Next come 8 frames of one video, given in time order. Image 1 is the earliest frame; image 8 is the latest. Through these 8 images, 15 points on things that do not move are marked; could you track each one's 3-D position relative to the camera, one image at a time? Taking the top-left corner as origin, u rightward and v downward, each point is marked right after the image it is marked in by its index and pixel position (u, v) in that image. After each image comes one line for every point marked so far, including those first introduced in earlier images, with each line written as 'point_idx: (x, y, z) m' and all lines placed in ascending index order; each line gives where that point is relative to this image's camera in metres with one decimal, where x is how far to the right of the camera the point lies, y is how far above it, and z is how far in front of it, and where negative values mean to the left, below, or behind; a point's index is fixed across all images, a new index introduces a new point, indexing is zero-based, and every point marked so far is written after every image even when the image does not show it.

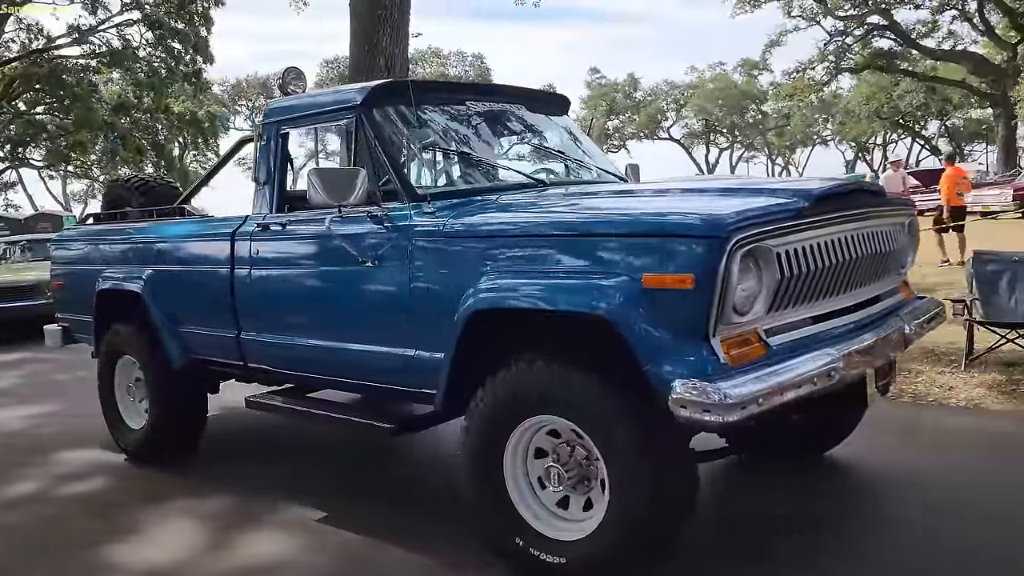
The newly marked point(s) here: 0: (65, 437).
0: (-3.8, -1.0, +6.7) m
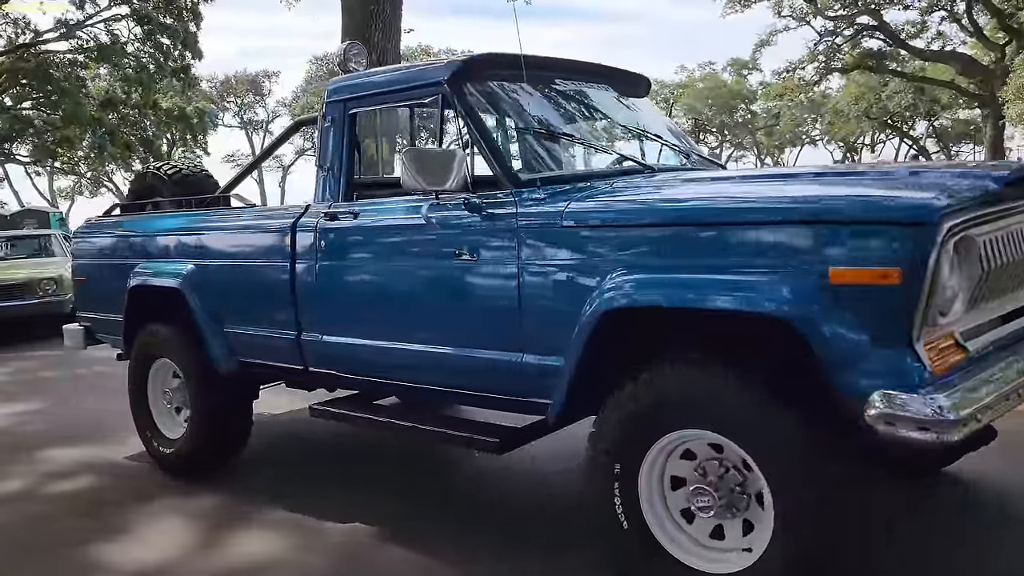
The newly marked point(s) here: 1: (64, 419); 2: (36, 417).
0: (-3.6, -1.0, +6.4) m
1: (-3.8, -0.9, +6.9) m
2: (-4.1, -1.0, +7.0) m
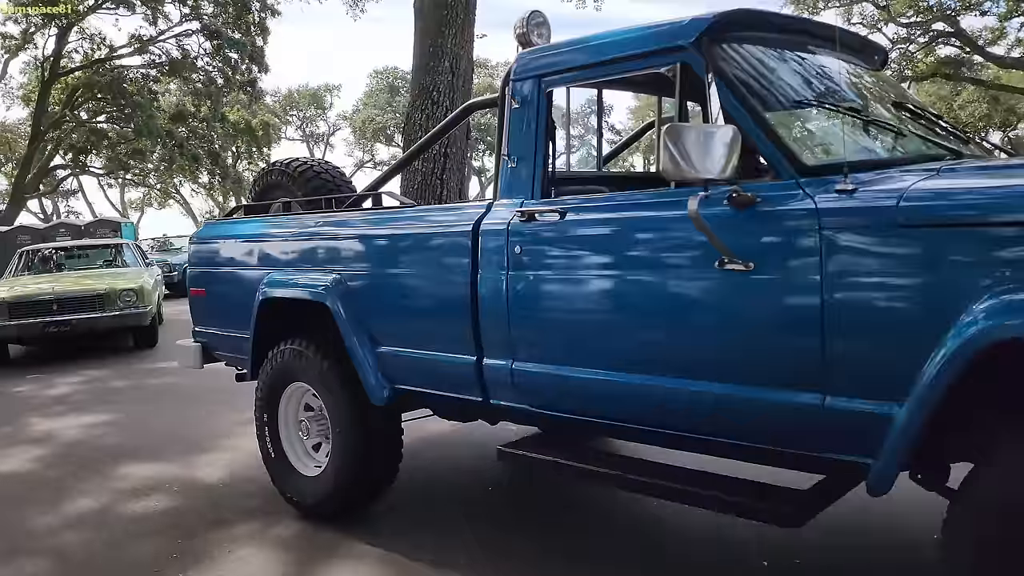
0: (-2.8, -1.1, +6.2) m
1: (-3.0, -1.0, +6.7) m
2: (-3.2, -1.0, +6.8) m
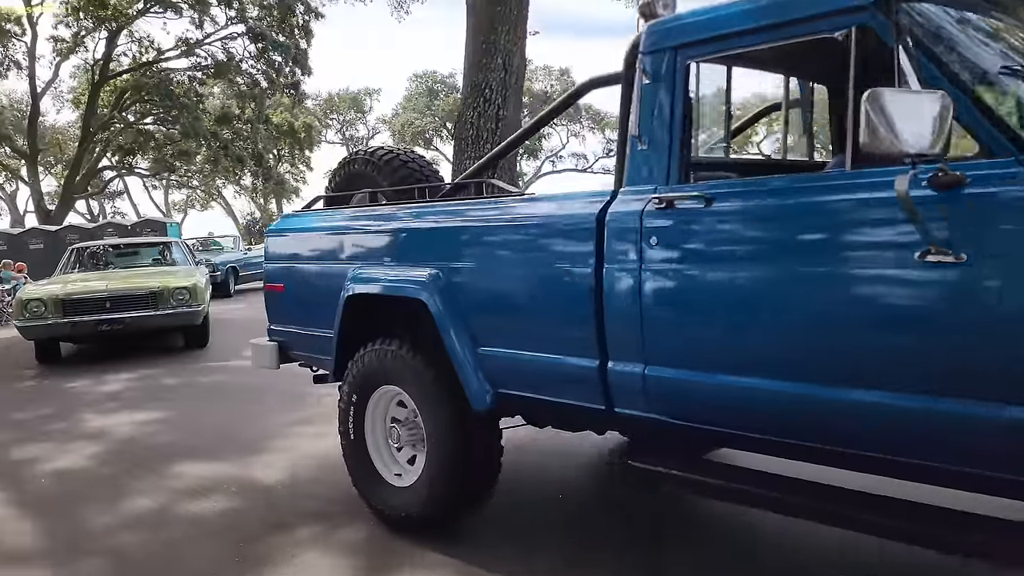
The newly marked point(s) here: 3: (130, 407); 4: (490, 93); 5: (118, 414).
0: (-2.4, -1.1, +6.1) m
1: (-2.5, -1.0, +6.6) m
2: (-2.8, -1.0, +6.7) m
3: (-3.1, -1.0, +6.9) m
4: (-0.2, +2.2, +9.3) m
5: (-3.2, -1.0, +6.9) m
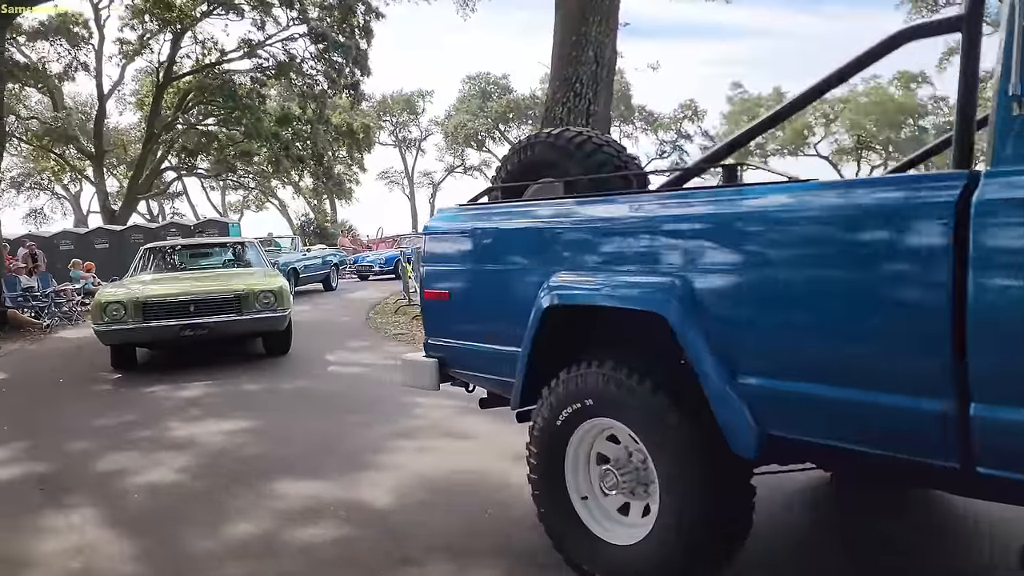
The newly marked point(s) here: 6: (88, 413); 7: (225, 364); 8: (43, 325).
0: (-1.6, -1.1, +5.7) m
1: (-1.7, -1.0, +6.3) m
2: (-2.0, -1.0, +6.3) m
3: (-2.3, -1.0, +6.6) m
4: (+0.7, +2.1, +8.8) m
5: (-2.4, -1.0, +6.5) m
6: (-3.5, -1.0, +7.0) m
7: (-2.8, -0.8, +8.3) m
8: (-8.5, -0.7, +15.2) m
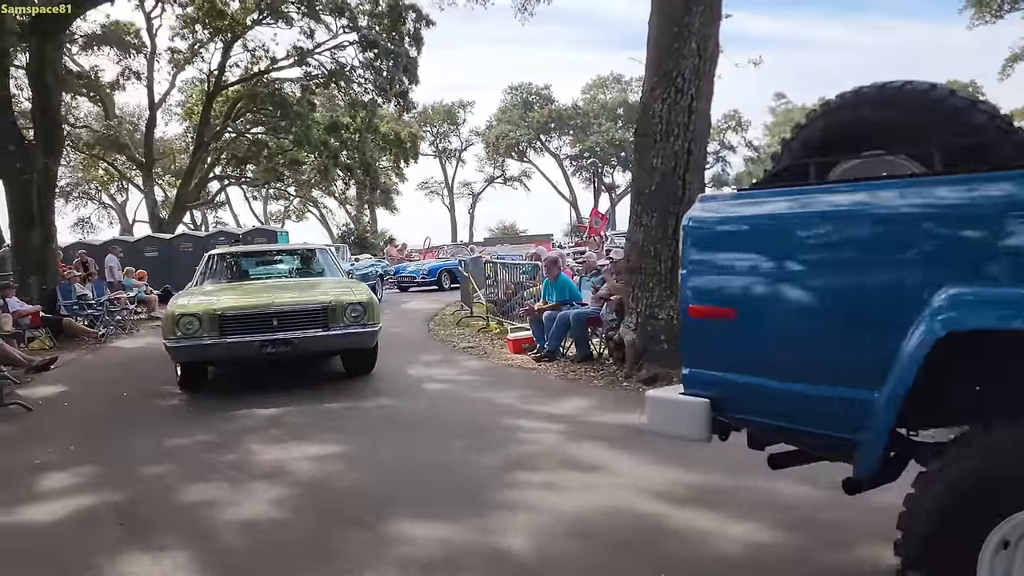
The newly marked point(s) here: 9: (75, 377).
0: (-0.9, -1.1, +5.1) m
1: (-0.9, -1.1, +5.6) m
2: (-1.2, -1.1, +5.7) m
3: (-1.5, -1.1, +6.0) m
4: (+1.7, +2.0, +8.2) m
5: (-1.6, -1.1, +5.9) m
6: (-2.7, -1.1, +6.4) m
7: (-1.9, -0.9, +7.7) m
8: (-7.4, -0.8, +14.9) m
9: (-5.5, -1.1, +10.5) m
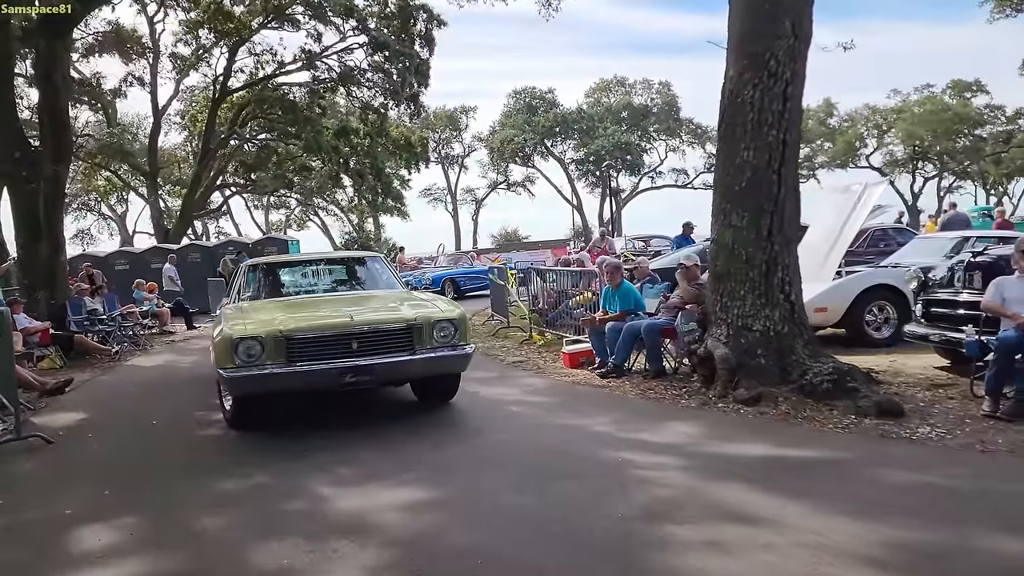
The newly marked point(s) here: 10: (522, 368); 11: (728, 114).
0: (-0.2, -1.2, +4.2) m
1: (-0.2, -1.2, +4.7) m
2: (-0.5, -1.2, +4.8) m
3: (-0.8, -1.2, +5.1) m
4: (+2.3, +2.0, +7.3) m
5: (-0.9, -1.2, +5.0) m
6: (-2.0, -1.2, +5.5) m
7: (-1.2, -1.0, +6.8) m
8: (-6.7, -1.1, +14.0) m
9: (-4.8, -1.3, +9.6) m
10: (+0.1, -1.0, +10.3) m
11: (+1.9, +1.6, +7.6) m
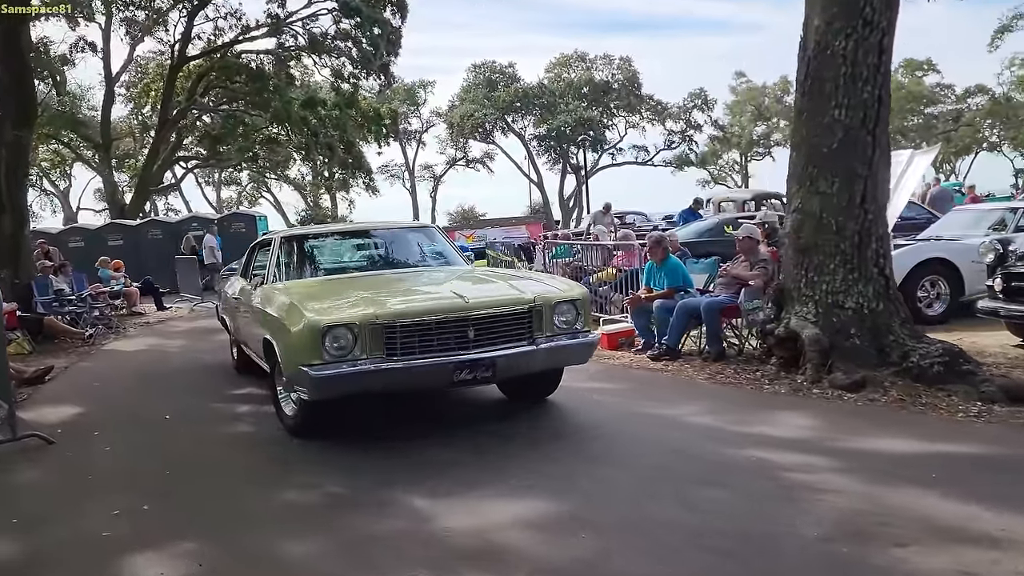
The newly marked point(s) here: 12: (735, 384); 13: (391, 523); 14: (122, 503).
0: (+0.6, -1.1, +3.4) m
1: (+0.5, -1.0, +4.0) m
2: (+0.2, -1.1, +4.0) m
3: (-0.2, -1.0, +4.3) m
4: (+2.8, +2.2, +6.6) m
5: (-0.2, -1.1, +4.2) m
6: (-1.3, -1.1, +4.6) m
7: (-0.7, -0.8, +6.0) m
8: (-6.5, -0.7, +12.8) m
9: (-4.4, -1.0, +8.5) m
10: (+0.5, -0.7, +9.5) m
11: (+2.5, +1.8, +6.8) m
12: (+1.9, -0.8, +7.0) m
13: (-0.6, -1.1, +4.0) m
14: (-2.2, -1.2, +4.7) m
